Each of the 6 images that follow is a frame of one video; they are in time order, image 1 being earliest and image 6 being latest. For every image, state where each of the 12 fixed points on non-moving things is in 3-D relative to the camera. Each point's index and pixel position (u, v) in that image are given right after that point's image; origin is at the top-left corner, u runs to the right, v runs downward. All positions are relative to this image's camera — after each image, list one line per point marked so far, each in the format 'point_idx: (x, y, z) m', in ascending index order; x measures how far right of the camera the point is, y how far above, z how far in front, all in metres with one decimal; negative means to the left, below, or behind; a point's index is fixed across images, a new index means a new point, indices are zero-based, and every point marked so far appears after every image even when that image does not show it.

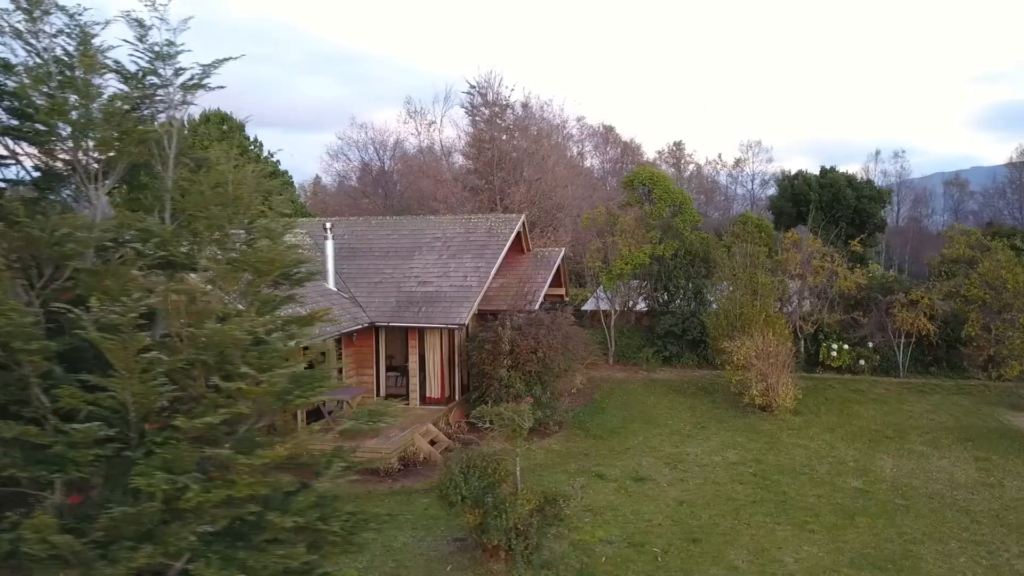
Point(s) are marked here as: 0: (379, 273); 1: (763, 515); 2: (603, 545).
0: (-2.8, +0.3, +16.6) m
1: (+3.4, -3.1, +11.0) m
2: (+1.1, -3.1, +9.8) m
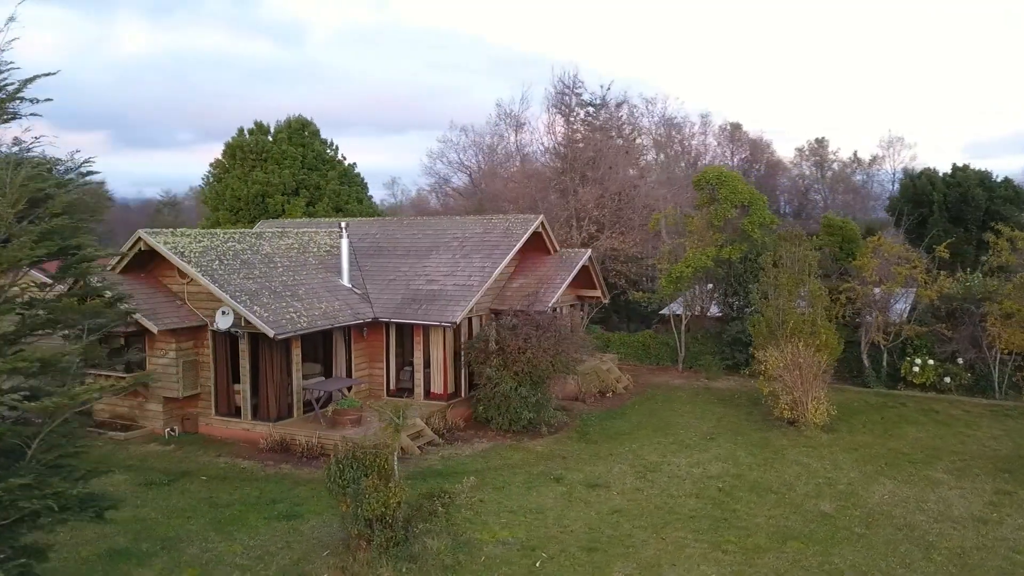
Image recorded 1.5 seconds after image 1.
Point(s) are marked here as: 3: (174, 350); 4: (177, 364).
0: (-2.5, +0.3, +17.3) m
1: (+2.3, -3.2, +10.5) m
2: (-0.2, -3.1, +9.8) m
3: (-6.2, -1.1, +14.8) m
4: (-6.1, -1.4, +14.7) m
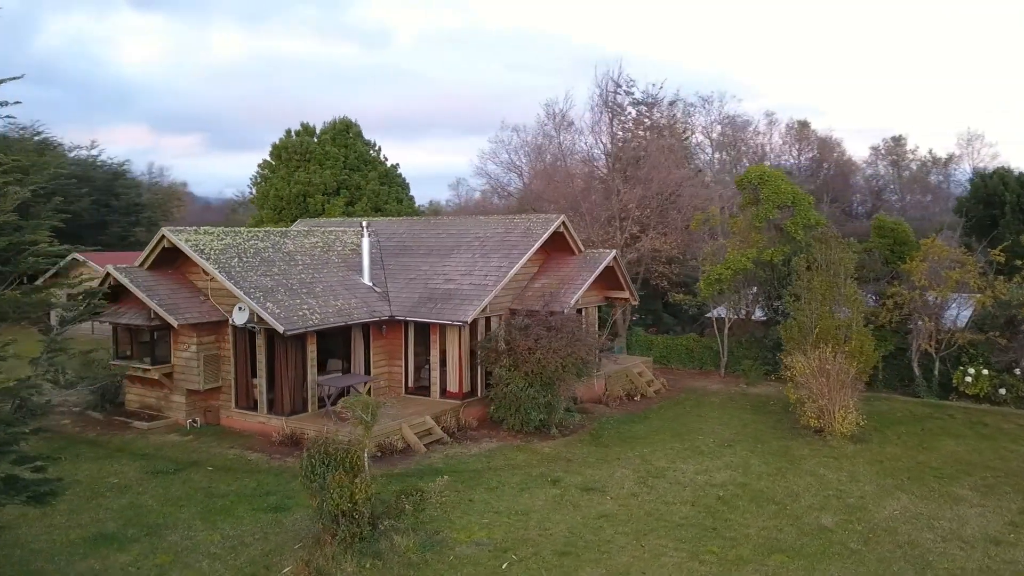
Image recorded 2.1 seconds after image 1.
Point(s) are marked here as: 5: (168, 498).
0: (-2.1, +0.4, +17.4) m
1: (+2.0, -3.2, +10.3) m
2: (-0.5, -3.1, +9.8) m
3: (-6.0, -1.1, +15.3) m
4: (-6.0, -1.3, +15.3) m
5: (-4.8, -3.0, +11.3) m
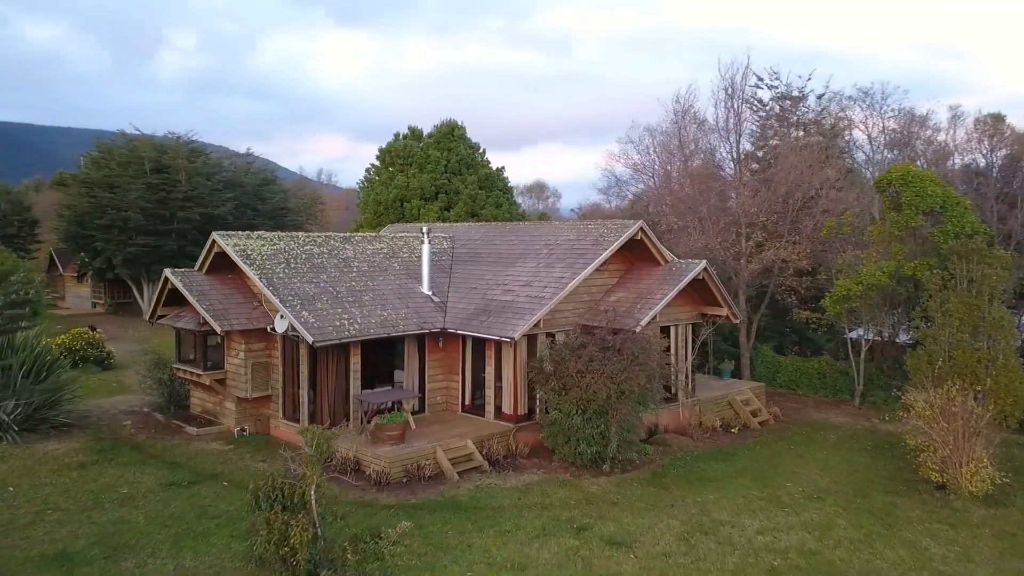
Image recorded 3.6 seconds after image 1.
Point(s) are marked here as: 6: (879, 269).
0: (-0.7, +0.2, +16.2) m
1: (+1.7, -3.5, +8.3) m
2: (-0.9, -3.3, +8.4) m
3: (-5.0, -1.2, +15.0) m
4: (-4.9, -1.4, +14.9) m
5: (-4.7, -3.1, +10.8) m
6: (+8.9, +0.5, +19.4) m
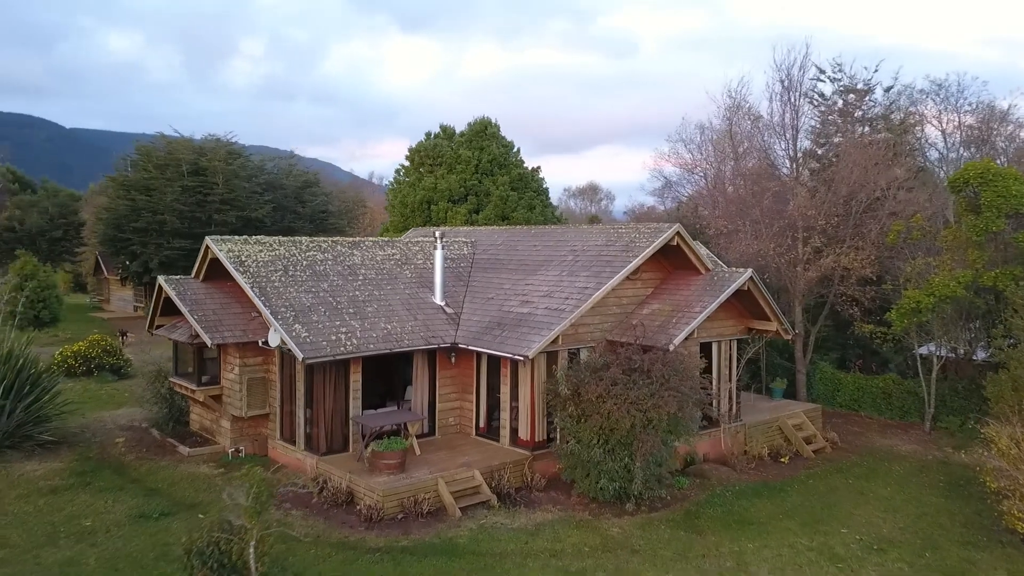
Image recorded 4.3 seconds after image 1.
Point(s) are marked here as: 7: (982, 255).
0: (-0.3, 0.0, +14.7) m
1: (+1.5, -3.6, +6.7) m
2: (-1.1, -3.5, +7.0) m
3: (-4.7, -1.3, +13.8) m
4: (-4.6, -1.6, +13.8) m
5: (-4.7, -3.2, +9.6) m
6: (+9.5, +0.2, +17.2) m
7: (+10.1, +0.7, +17.3) m
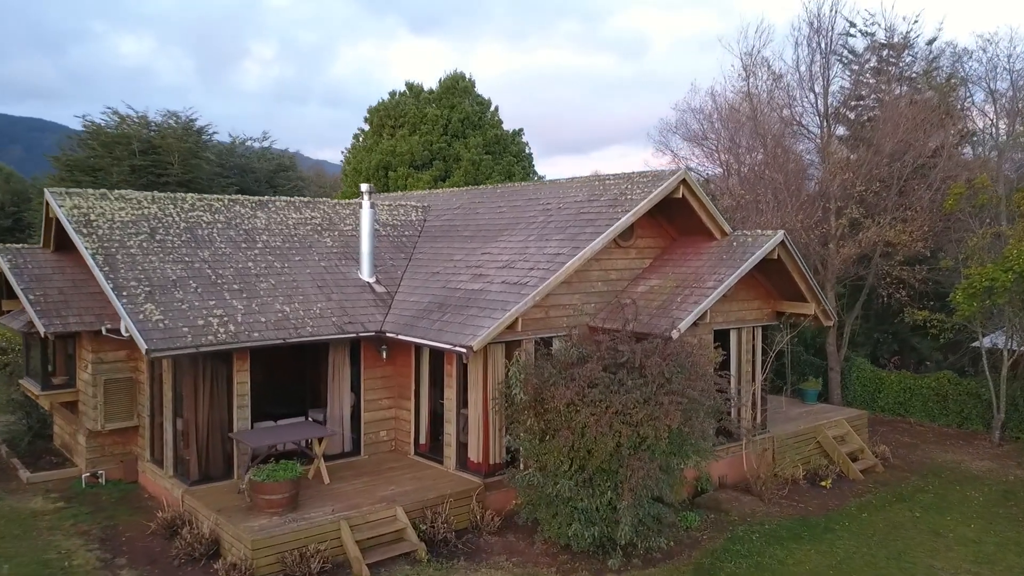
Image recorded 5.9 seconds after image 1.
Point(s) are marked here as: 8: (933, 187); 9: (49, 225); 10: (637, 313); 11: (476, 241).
0: (-0.9, +0.4, +11.2) m
1: (+0.8, -3.2, +3.1) m
2: (-1.8, -3.1, +3.4) m
3: (-5.3, -1.0, +10.3) m
4: (-5.3, -1.2, +10.2) m
5: (-5.5, -2.8, +6.1) m
6: (+8.8, +0.6, +13.5) m
7: (+9.5, +1.2, +13.6) m
8: (+9.3, +2.3, +18.0) m
9: (-6.1, +0.9, +10.7) m
10: (+1.5, -0.3, +9.9) m
11: (-0.5, +0.7, +11.6) m
